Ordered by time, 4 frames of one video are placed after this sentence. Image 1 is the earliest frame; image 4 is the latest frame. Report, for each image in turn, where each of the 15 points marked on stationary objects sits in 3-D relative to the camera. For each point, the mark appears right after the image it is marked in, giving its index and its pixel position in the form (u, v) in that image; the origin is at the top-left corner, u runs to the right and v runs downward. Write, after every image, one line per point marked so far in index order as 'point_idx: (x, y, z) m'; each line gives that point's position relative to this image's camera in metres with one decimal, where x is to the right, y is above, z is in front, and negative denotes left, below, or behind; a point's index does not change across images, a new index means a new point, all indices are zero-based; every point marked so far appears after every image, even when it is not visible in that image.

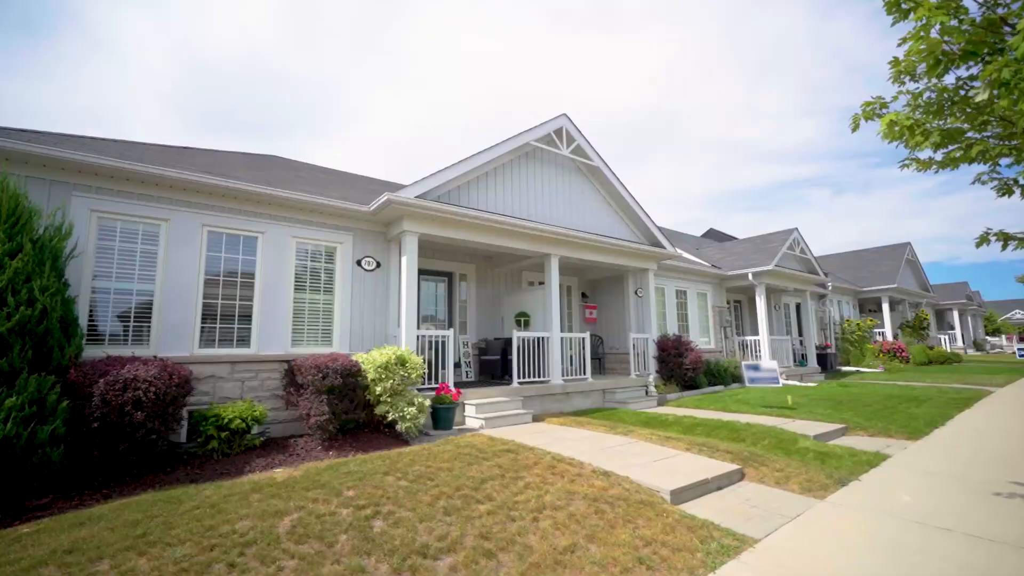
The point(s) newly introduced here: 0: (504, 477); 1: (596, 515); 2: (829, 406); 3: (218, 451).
0: (-0.1, -1.9, +4.6) m
1: (+0.7, -1.9, +3.9) m
2: (+6.2, -2.3, +9.2) m
3: (-3.4, -1.9, +5.5) m
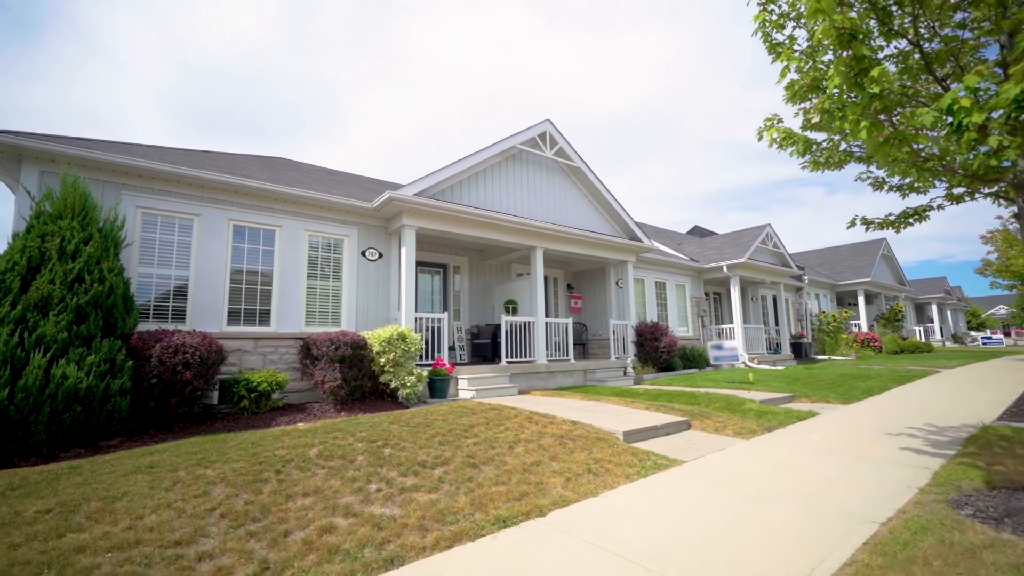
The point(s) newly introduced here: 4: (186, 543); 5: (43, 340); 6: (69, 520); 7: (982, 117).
0: (-0.3, -1.6, +5.6) m
1: (+0.5, -1.7, +4.9) m
2: (+6.0, -2.0, +10.3) m
3: (-3.6, -1.7, +6.5) m
4: (-2.0, -1.6, +2.9) m
5: (-4.8, -0.5, +4.8) m
6: (-3.0, -1.6, +3.1) m
7: (+2.8, +1.0, +2.8) m
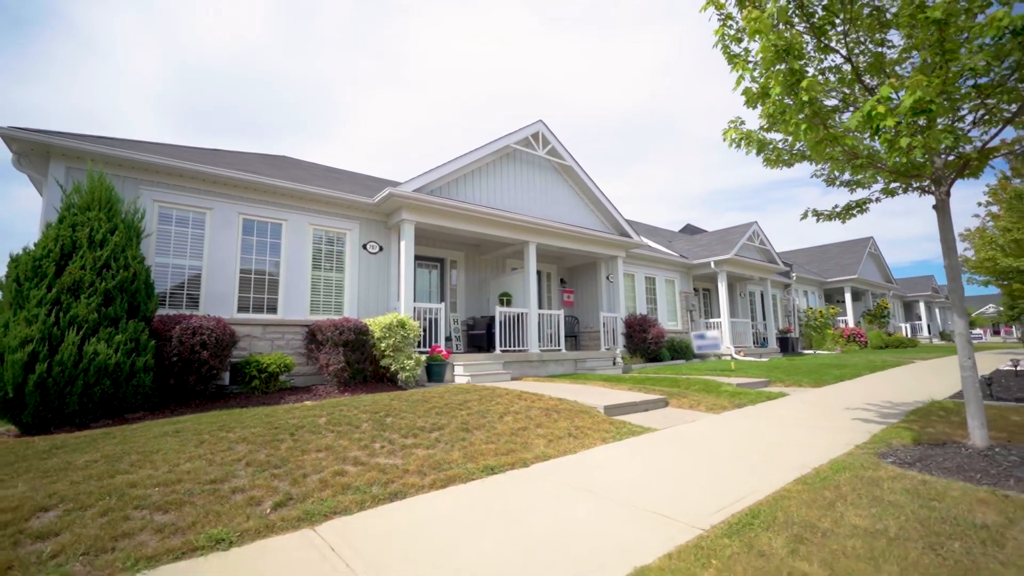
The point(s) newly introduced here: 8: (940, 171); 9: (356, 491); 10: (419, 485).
0: (-0.4, -1.5, +6.2) m
1: (+0.4, -1.5, +5.4) m
2: (+5.9, -1.9, +10.8) m
3: (-3.8, -1.5, +6.9) m
4: (-2.1, -1.4, +3.4) m
5: (-5.0, -0.4, +5.3) m
6: (-3.1, -1.4, +3.6) m
7: (+2.7, +1.2, +3.3) m
8: (+3.6, +1.0, +3.9) m
9: (-1.1, -1.4, +3.3) m
10: (-0.7, -1.5, +3.5) m
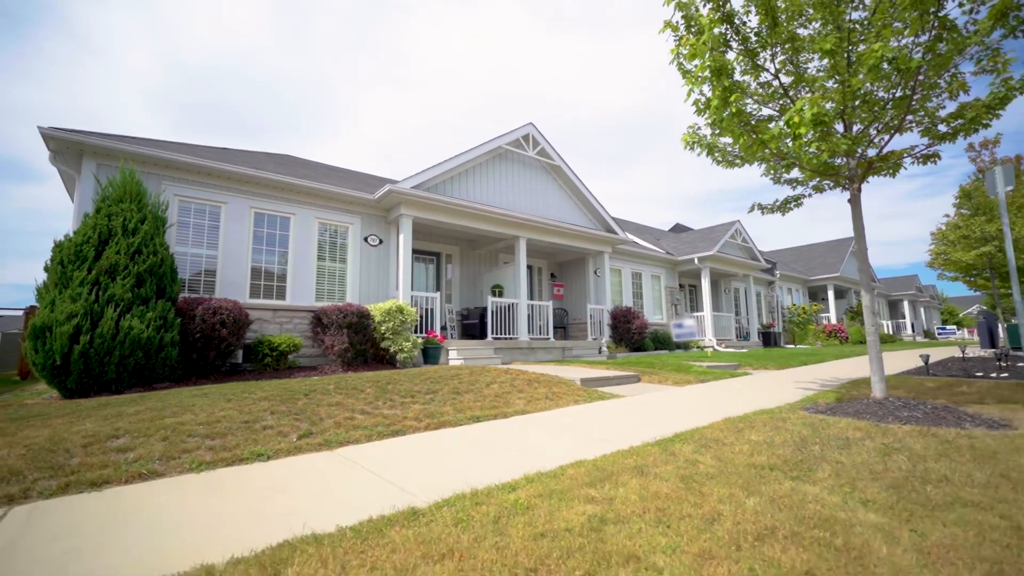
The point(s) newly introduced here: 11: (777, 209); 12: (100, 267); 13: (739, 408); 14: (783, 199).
0: (-0.6, -1.3, +6.9) m
1: (+0.2, -1.3, +6.2) m
2: (+5.6, -1.7, +11.6) m
3: (-4.0, -1.3, +7.7) m
4: (-2.3, -1.2, +4.1) m
5: (-5.1, -0.1, +6.0) m
6: (-3.3, -1.2, +4.4) m
7: (+2.6, +1.4, +4.1) m
8: (+3.4, +1.2, +4.7) m
9: (-1.3, -1.2, +4.1) m
10: (-0.9, -1.3, +4.2) m
11: (+3.5, +1.0, +6.2) m
12: (-5.3, +0.3, +6.0) m
13: (+2.5, -1.3, +5.0) m
14: (+3.6, +1.1, +6.1) m
